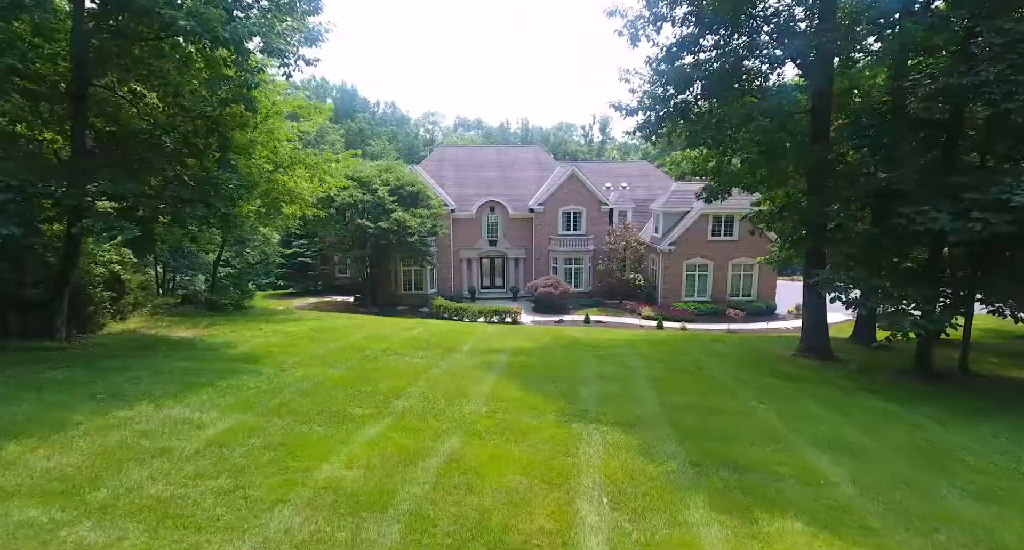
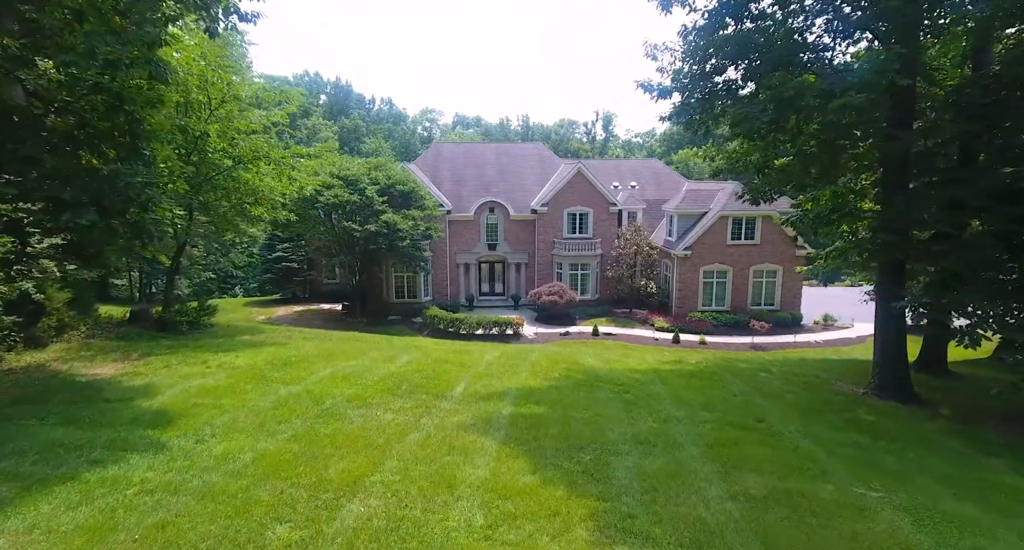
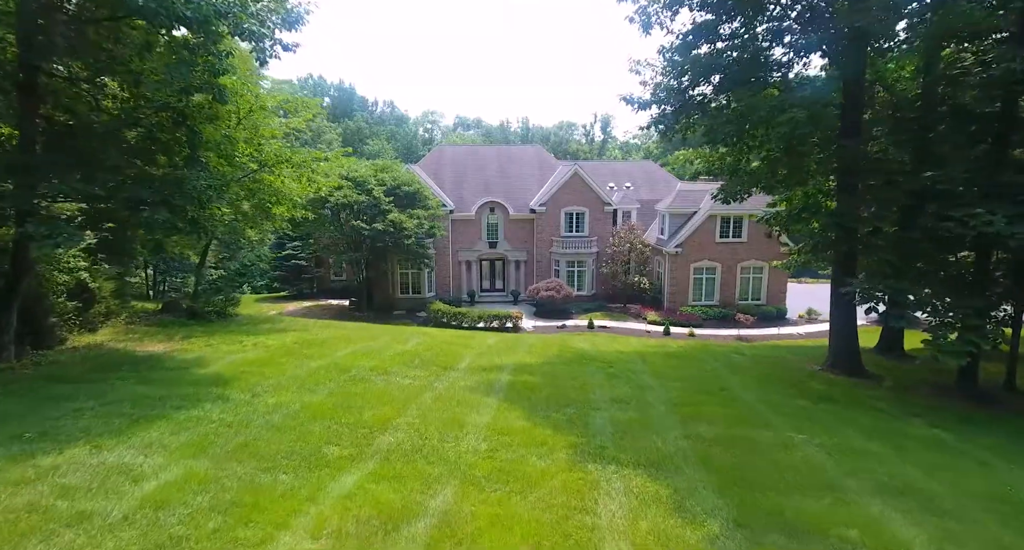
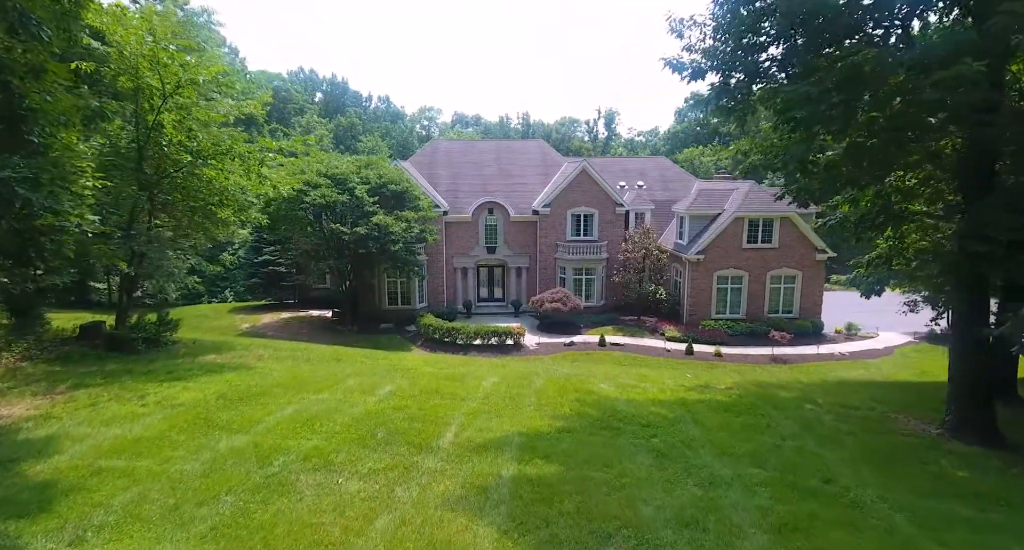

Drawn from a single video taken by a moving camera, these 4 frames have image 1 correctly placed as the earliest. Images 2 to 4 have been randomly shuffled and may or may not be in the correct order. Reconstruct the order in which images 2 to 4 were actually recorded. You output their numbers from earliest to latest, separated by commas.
3, 2, 4
